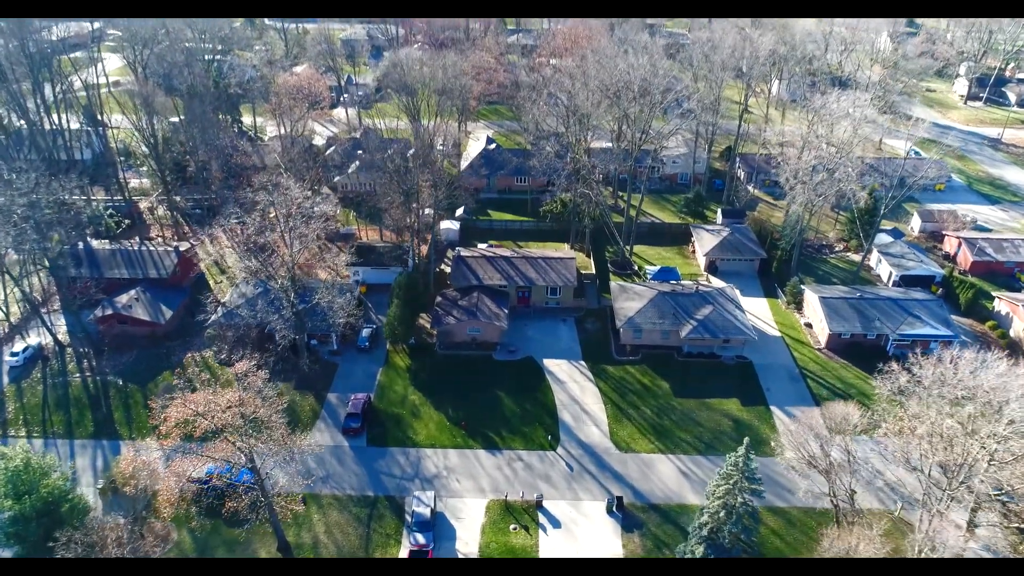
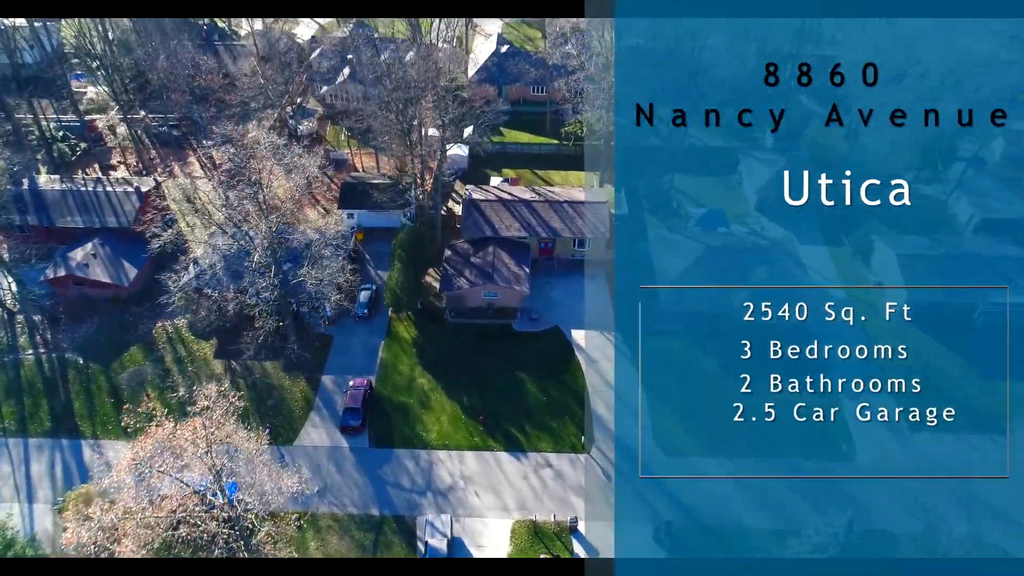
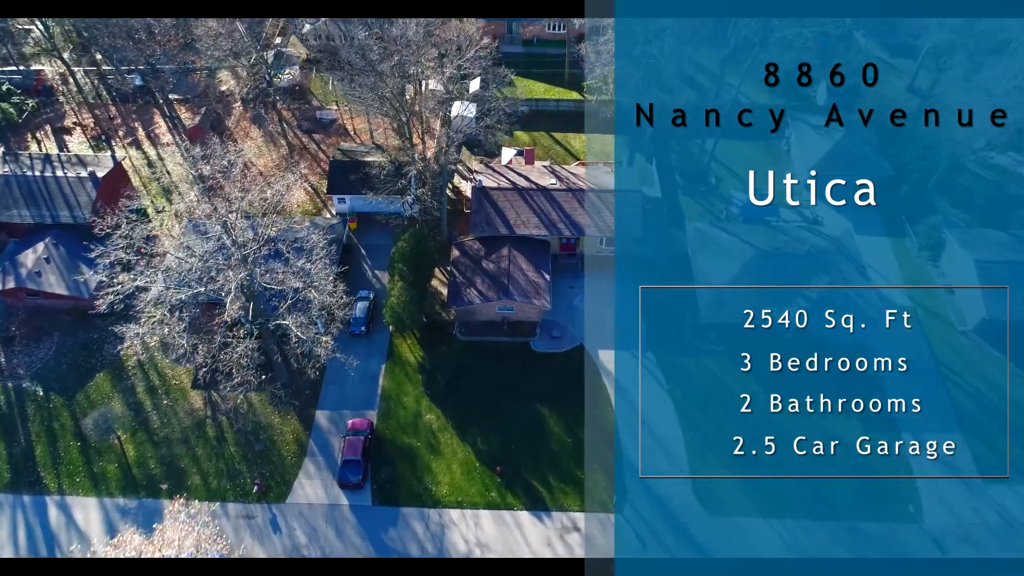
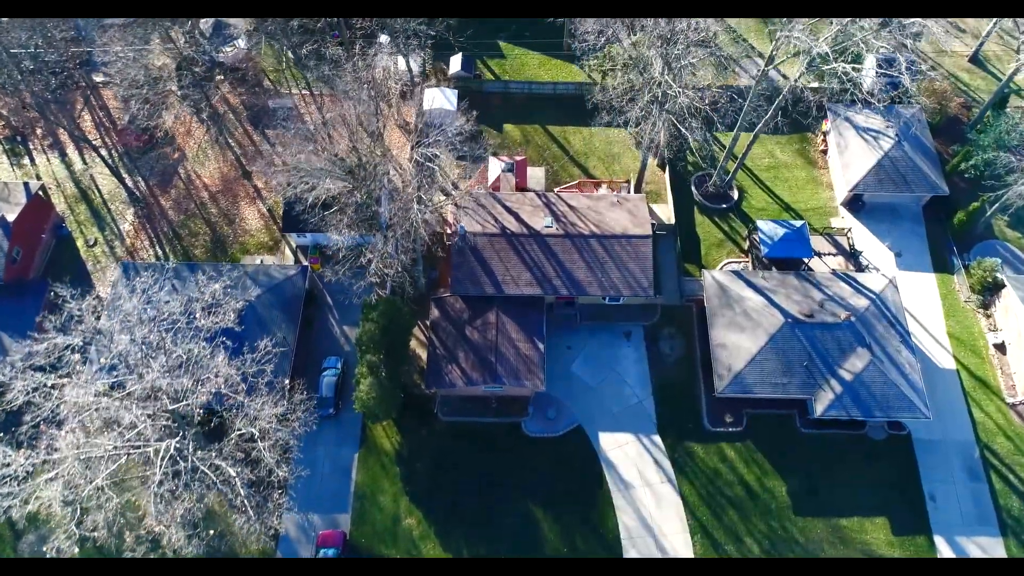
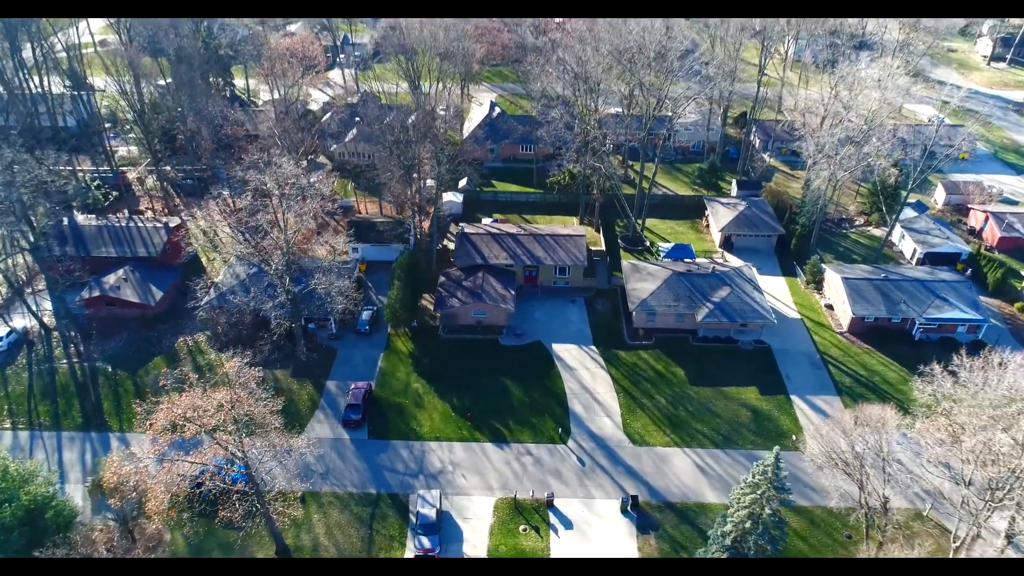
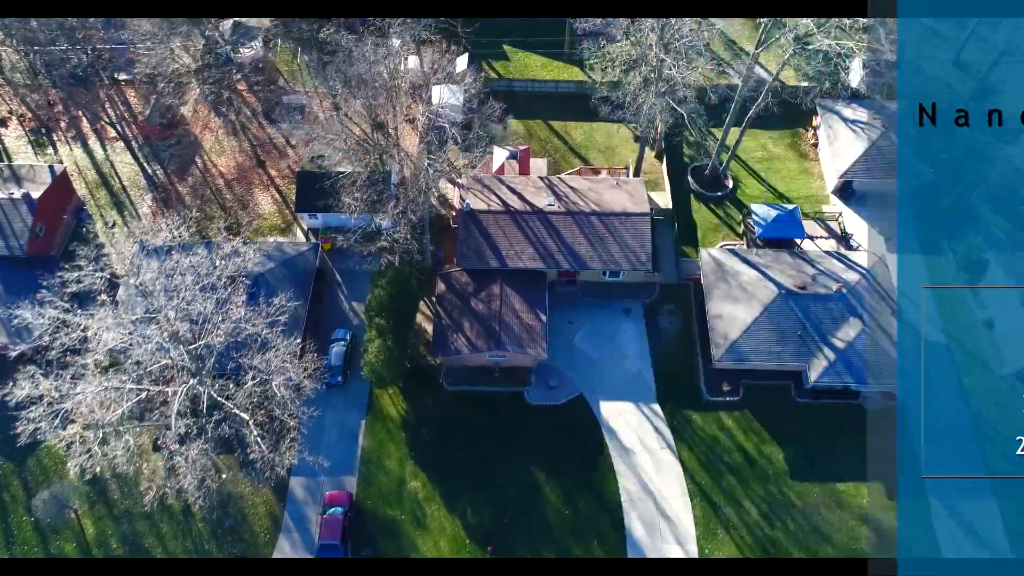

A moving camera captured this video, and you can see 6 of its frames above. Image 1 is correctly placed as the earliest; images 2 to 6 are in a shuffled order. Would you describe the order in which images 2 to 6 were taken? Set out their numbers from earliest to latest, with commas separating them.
5, 2, 3, 6, 4
